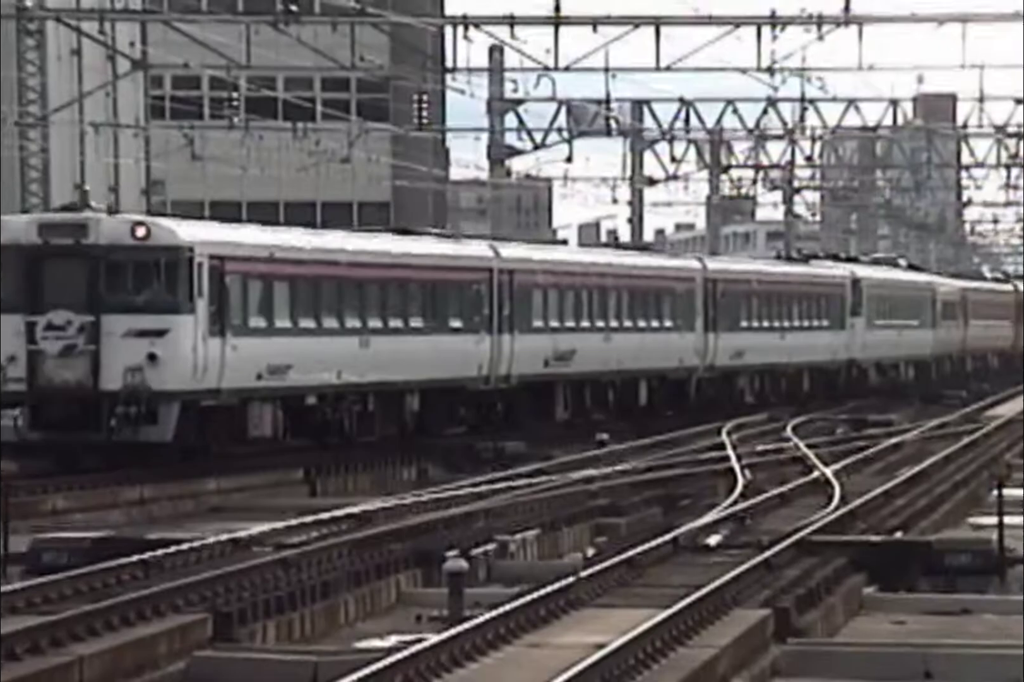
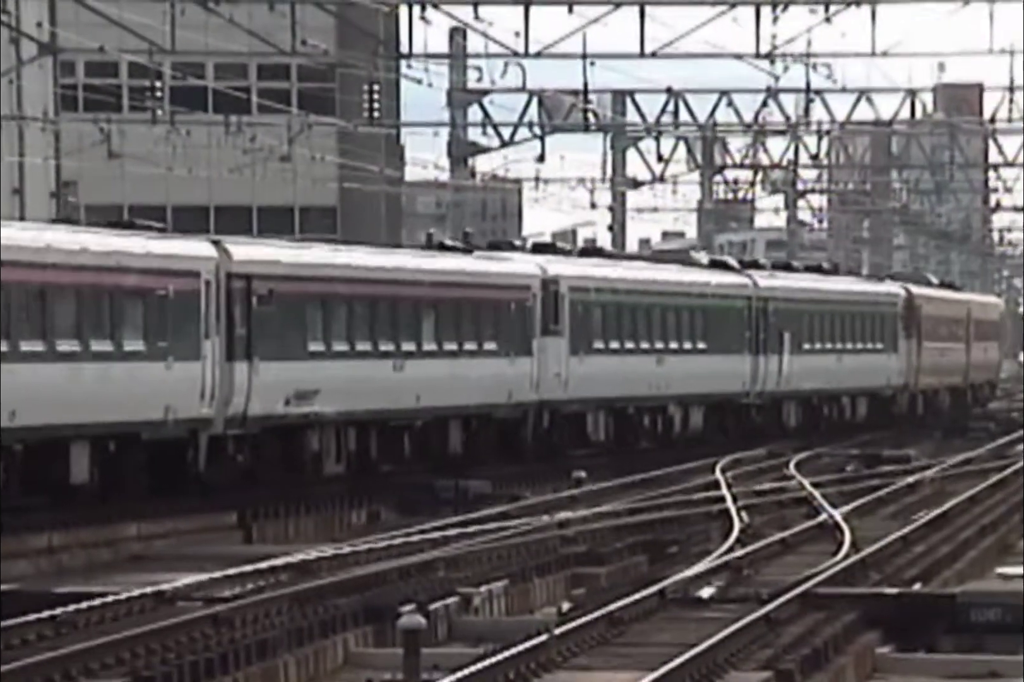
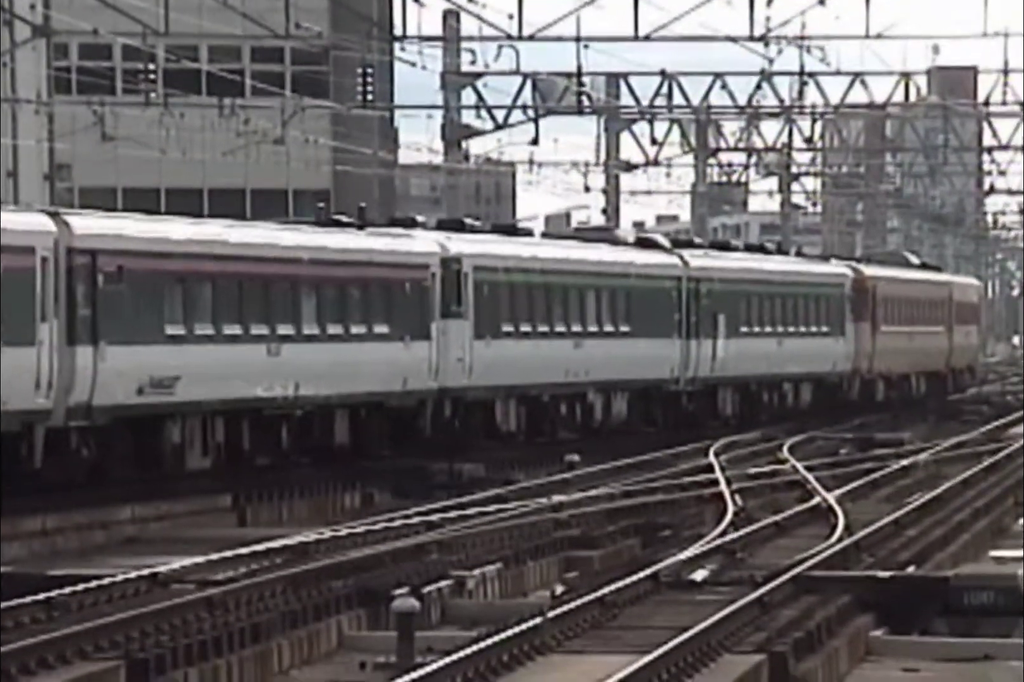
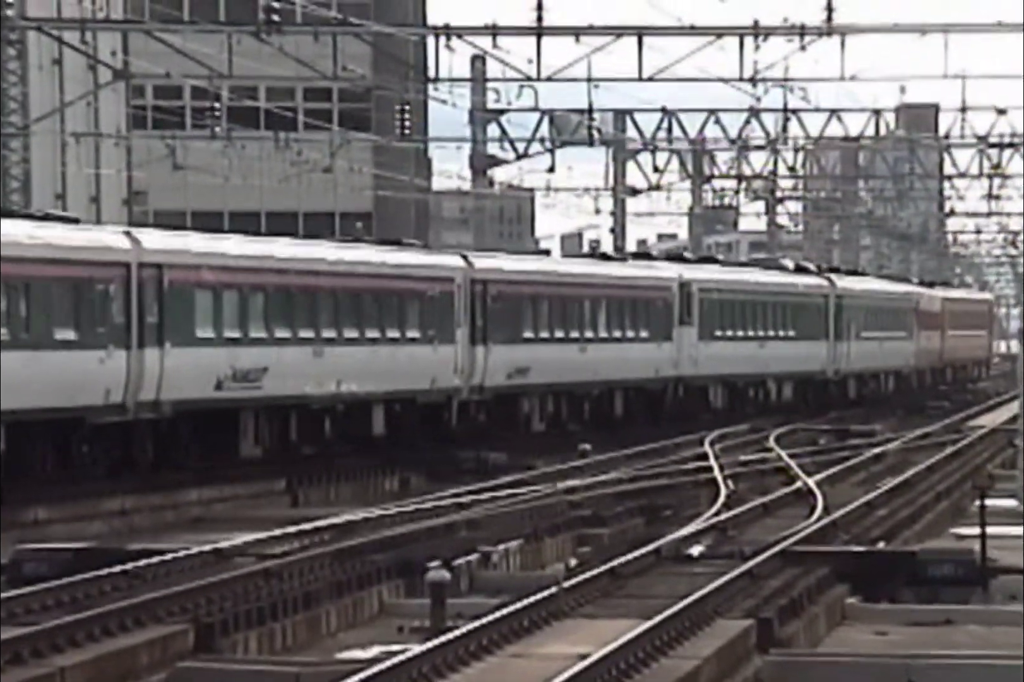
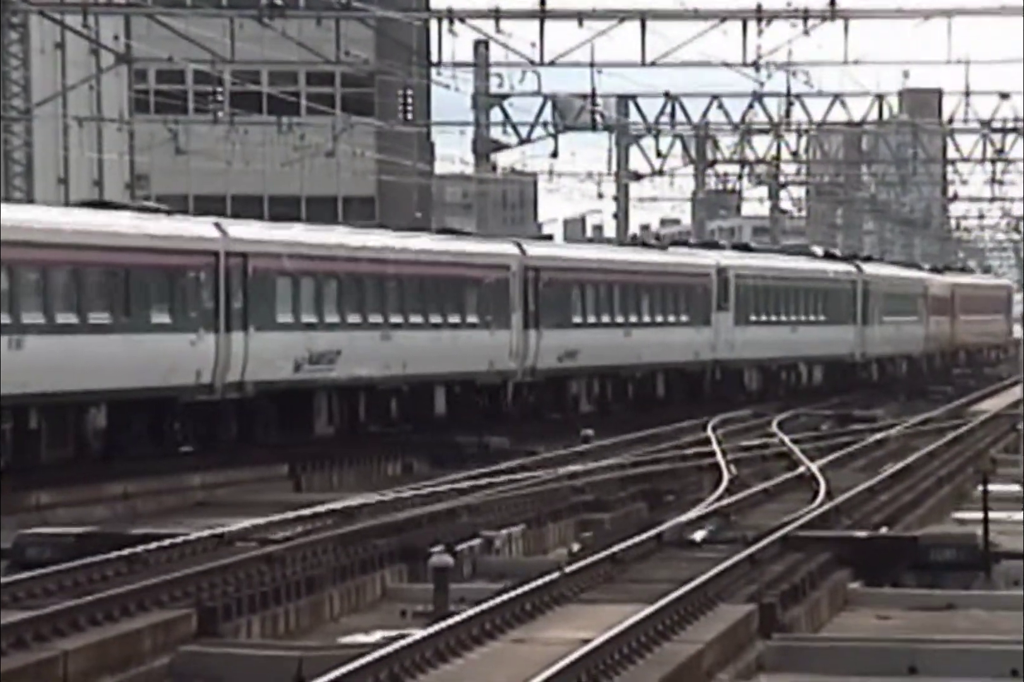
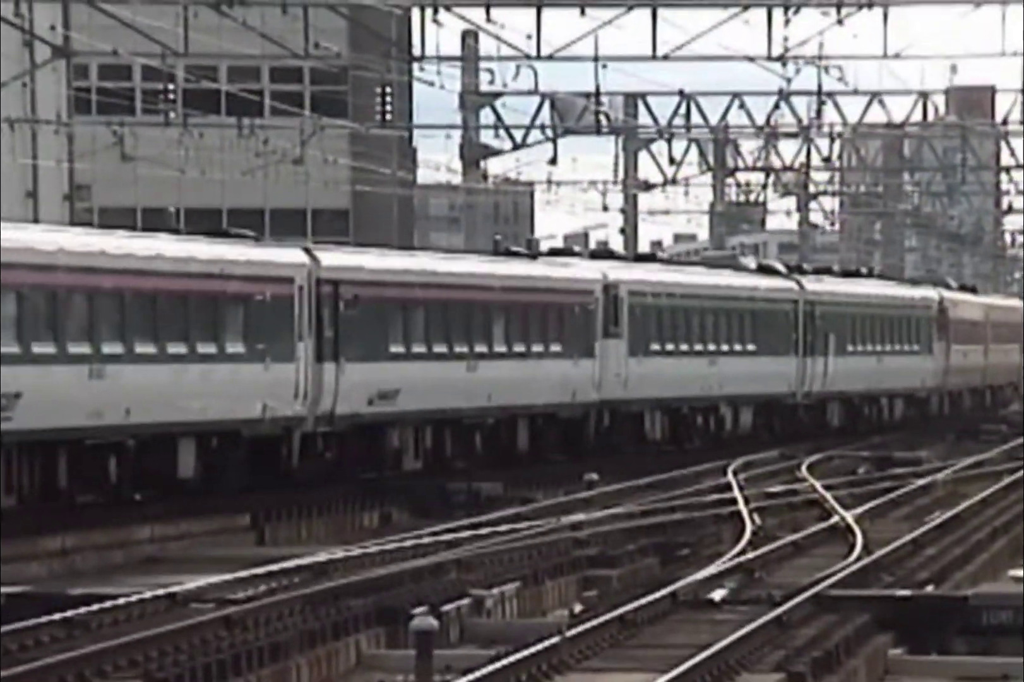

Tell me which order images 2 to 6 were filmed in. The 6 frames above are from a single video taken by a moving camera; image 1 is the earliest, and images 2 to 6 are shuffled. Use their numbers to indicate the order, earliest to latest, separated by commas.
5, 4, 6, 2, 3
